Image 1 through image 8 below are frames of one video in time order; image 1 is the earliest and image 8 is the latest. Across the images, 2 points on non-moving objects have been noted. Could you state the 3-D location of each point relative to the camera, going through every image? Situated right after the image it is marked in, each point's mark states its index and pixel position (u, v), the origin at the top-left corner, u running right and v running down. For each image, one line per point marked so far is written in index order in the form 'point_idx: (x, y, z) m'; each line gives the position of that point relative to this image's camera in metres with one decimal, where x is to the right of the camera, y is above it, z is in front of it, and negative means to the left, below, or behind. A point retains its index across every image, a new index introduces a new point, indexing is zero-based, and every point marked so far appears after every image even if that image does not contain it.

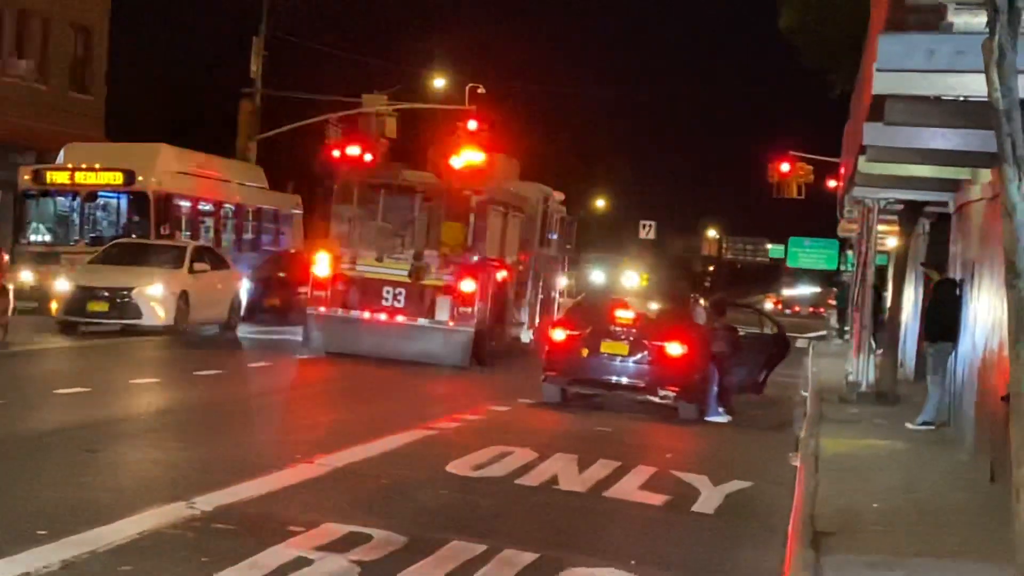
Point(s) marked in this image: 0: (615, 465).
0: (+0.9, -1.6, +11.9) m
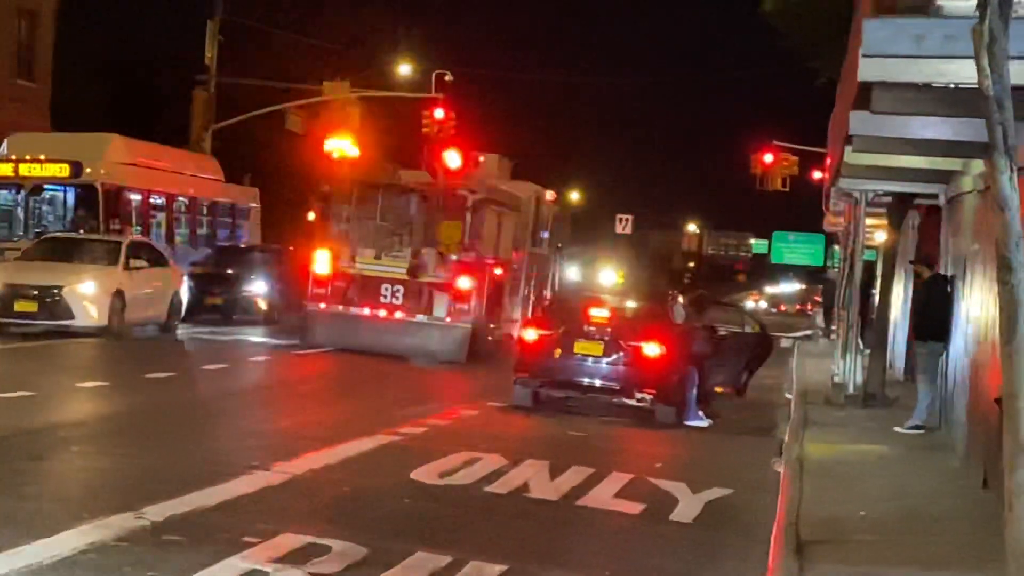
0: (+0.6, -1.6, +11.4) m
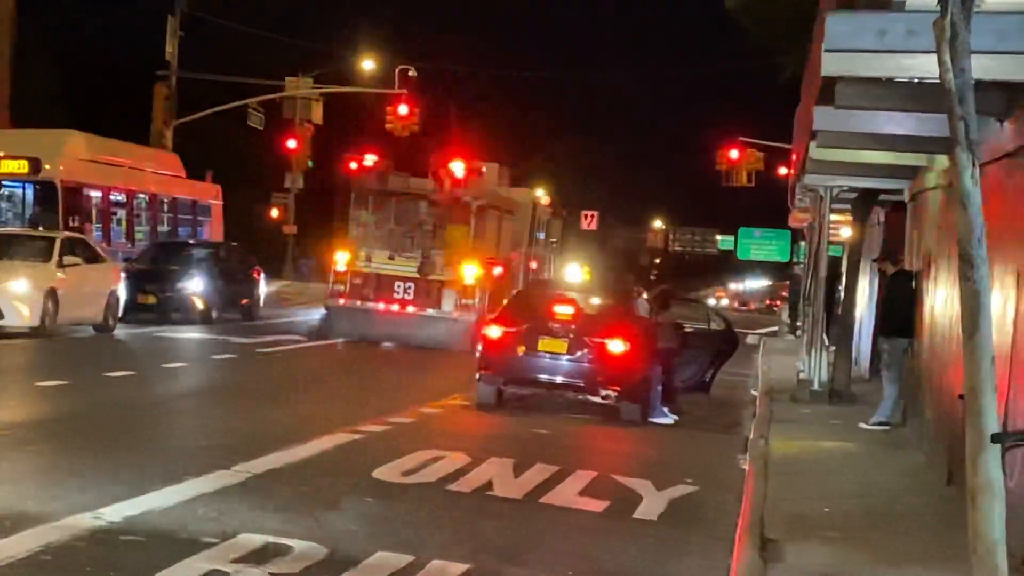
0: (+0.3, -1.6, +11.3) m
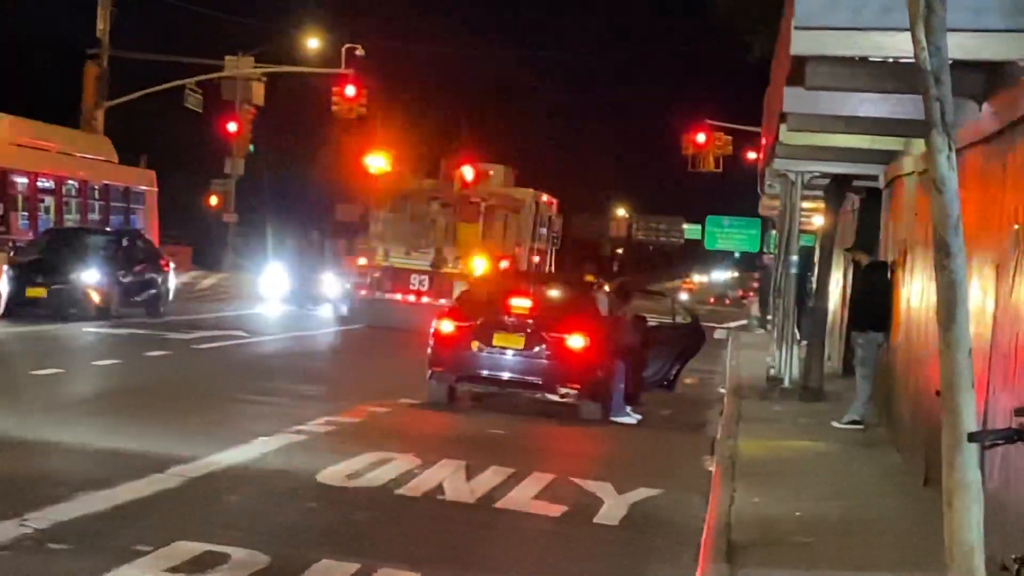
0: (0.0, -1.5, +10.7) m
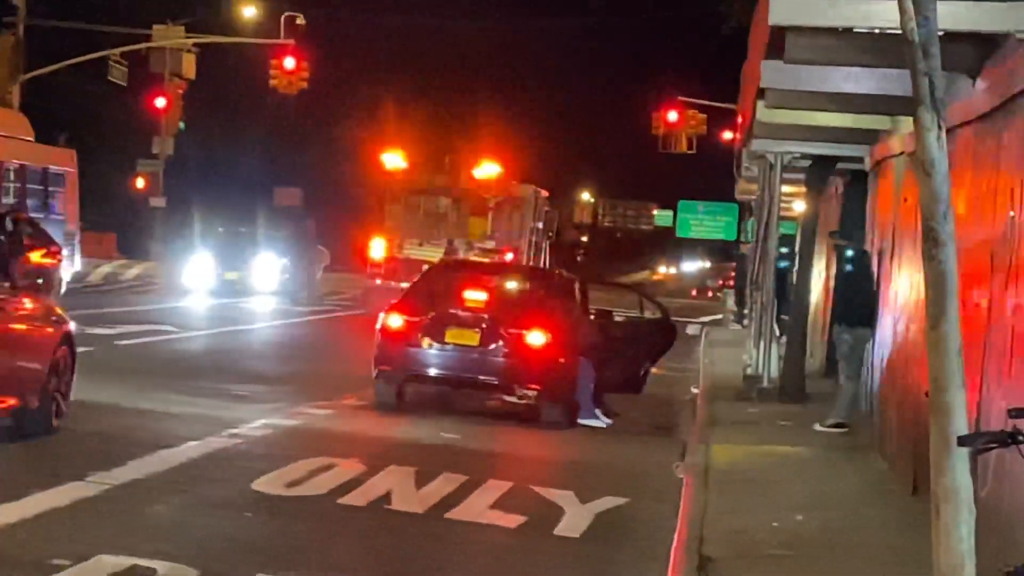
0: (-0.4, -1.4, +9.9) m
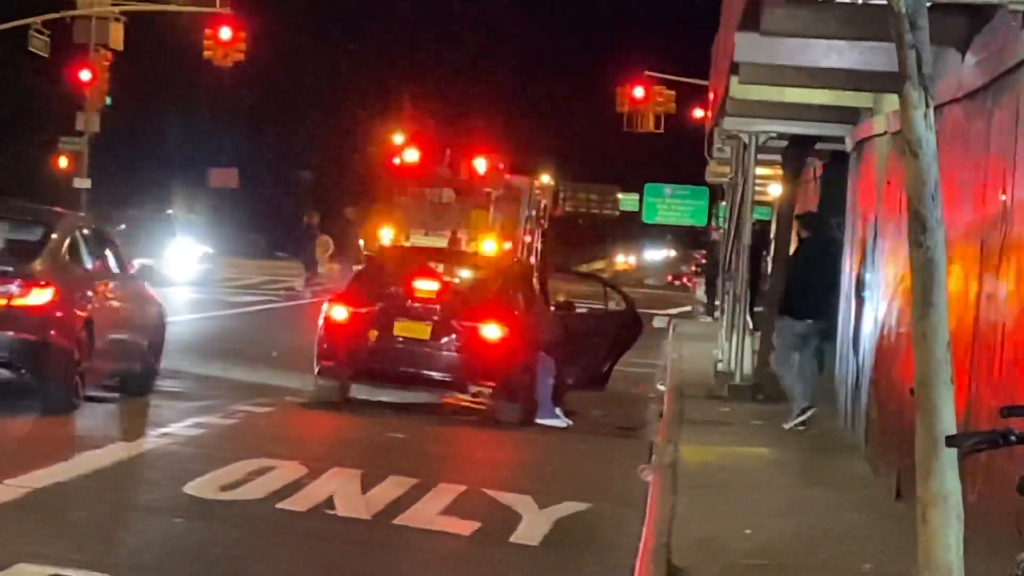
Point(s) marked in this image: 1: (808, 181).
0: (-0.7, -1.4, +9.2) m
1: (+4.0, +1.4, +17.3) m
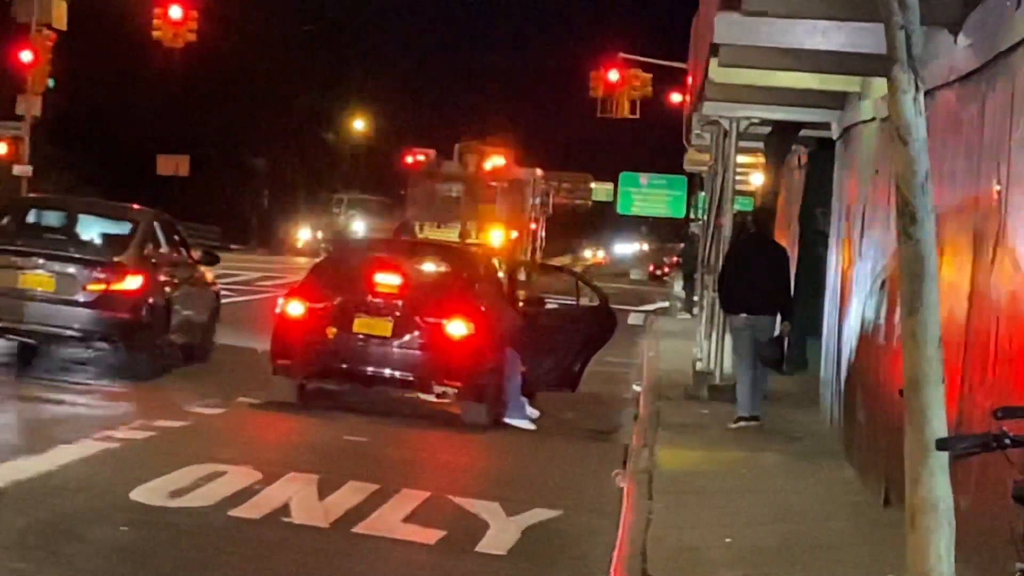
0: (-0.9, -1.3, +8.8) m
1: (+3.7, +1.4, +16.9) m
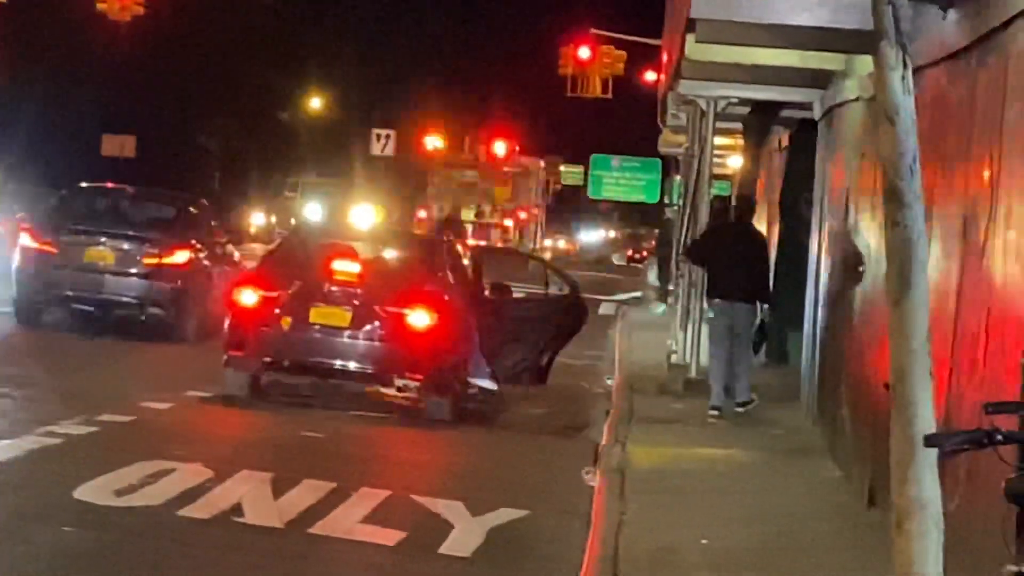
0: (-1.1, -1.2, +8.4) m
1: (+3.5, +1.5, +16.5) m
